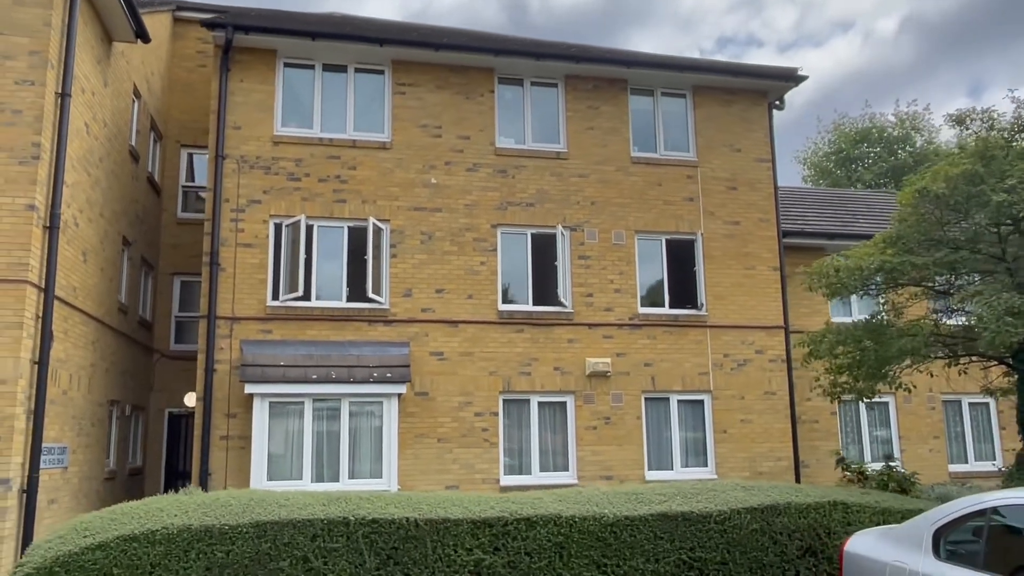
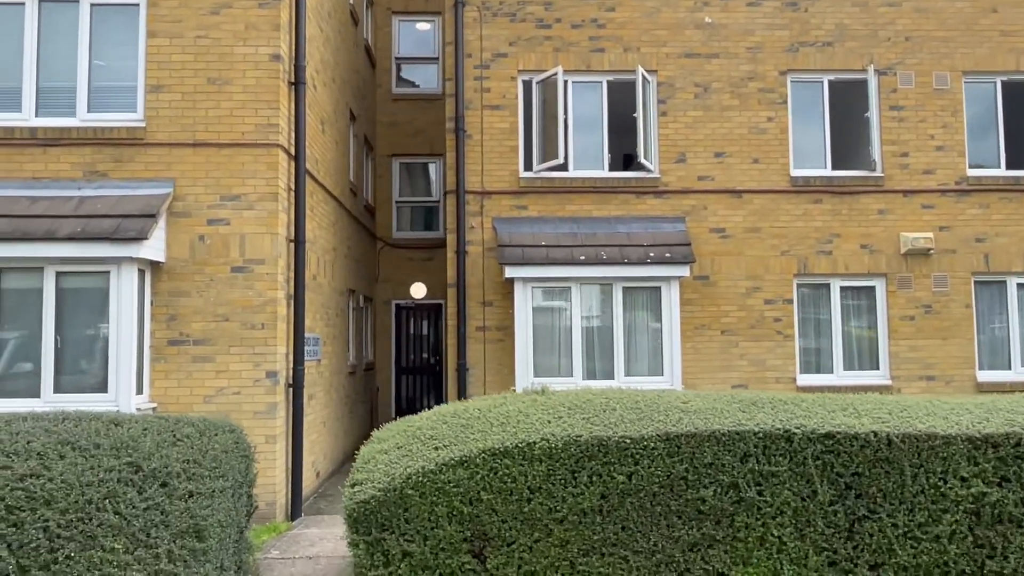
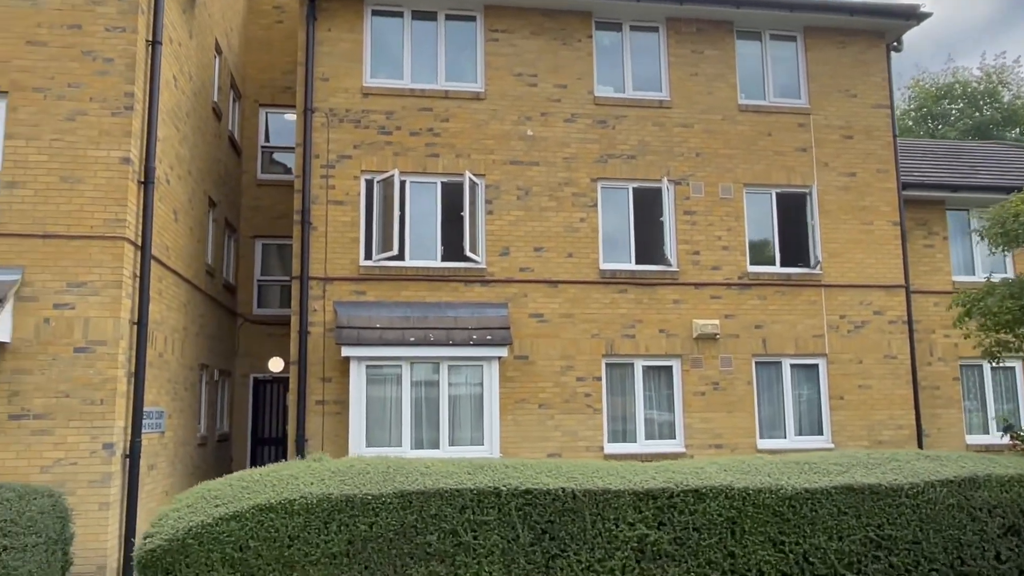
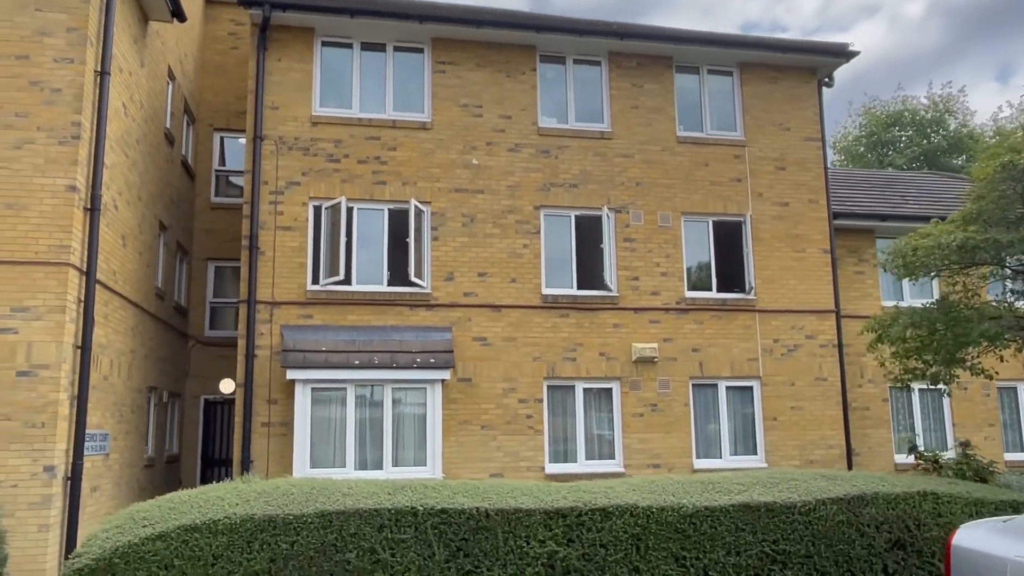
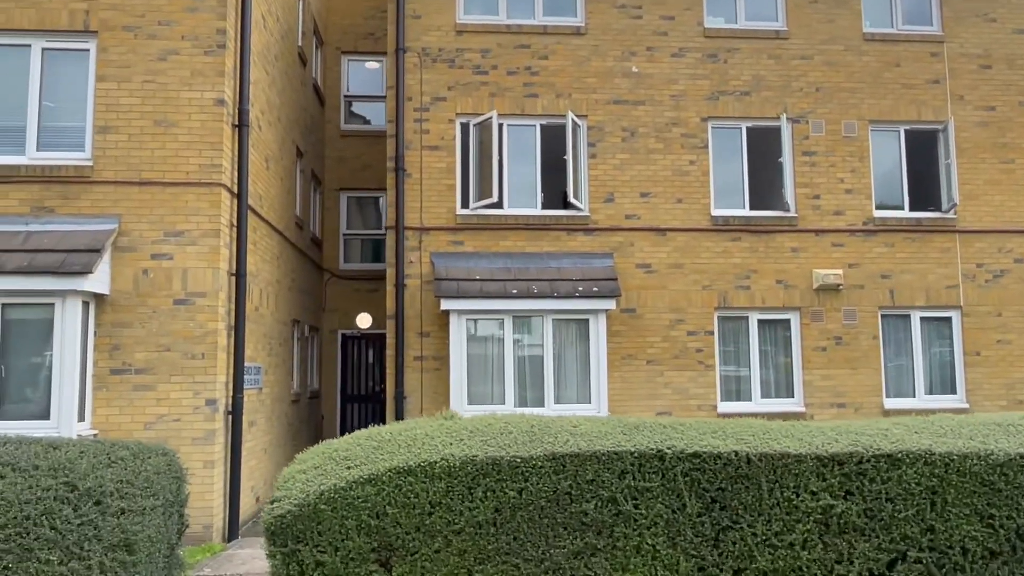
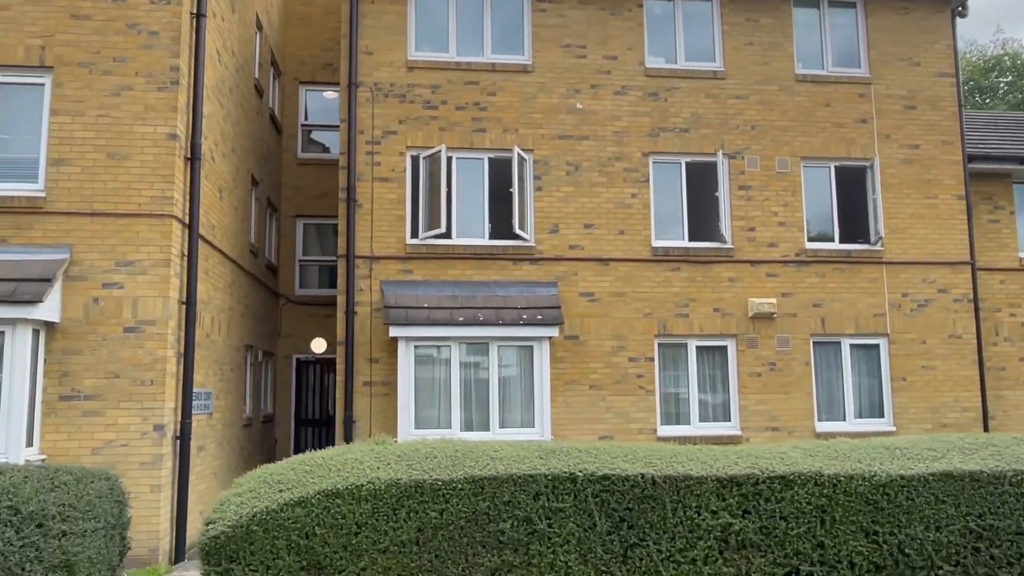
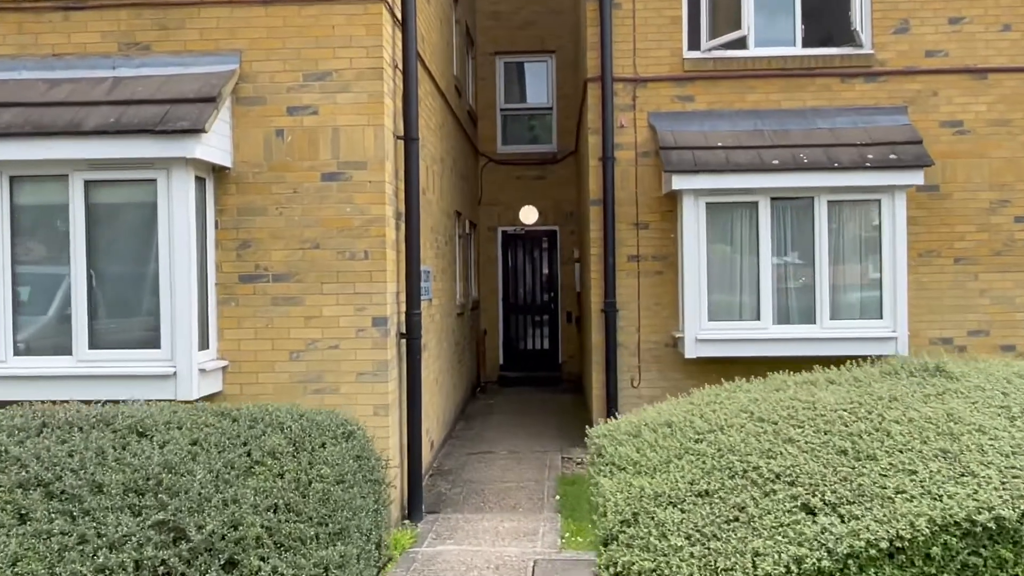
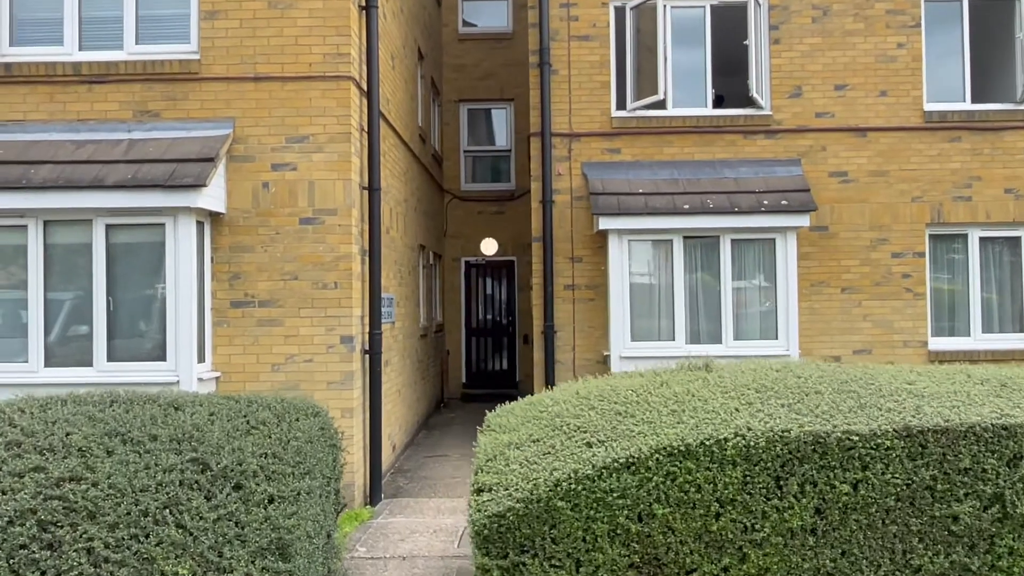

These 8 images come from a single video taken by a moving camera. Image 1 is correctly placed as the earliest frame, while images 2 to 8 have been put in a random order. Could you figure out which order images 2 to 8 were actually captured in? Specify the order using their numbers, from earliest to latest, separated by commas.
4, 3, 6, 5, 2, 8, 7
